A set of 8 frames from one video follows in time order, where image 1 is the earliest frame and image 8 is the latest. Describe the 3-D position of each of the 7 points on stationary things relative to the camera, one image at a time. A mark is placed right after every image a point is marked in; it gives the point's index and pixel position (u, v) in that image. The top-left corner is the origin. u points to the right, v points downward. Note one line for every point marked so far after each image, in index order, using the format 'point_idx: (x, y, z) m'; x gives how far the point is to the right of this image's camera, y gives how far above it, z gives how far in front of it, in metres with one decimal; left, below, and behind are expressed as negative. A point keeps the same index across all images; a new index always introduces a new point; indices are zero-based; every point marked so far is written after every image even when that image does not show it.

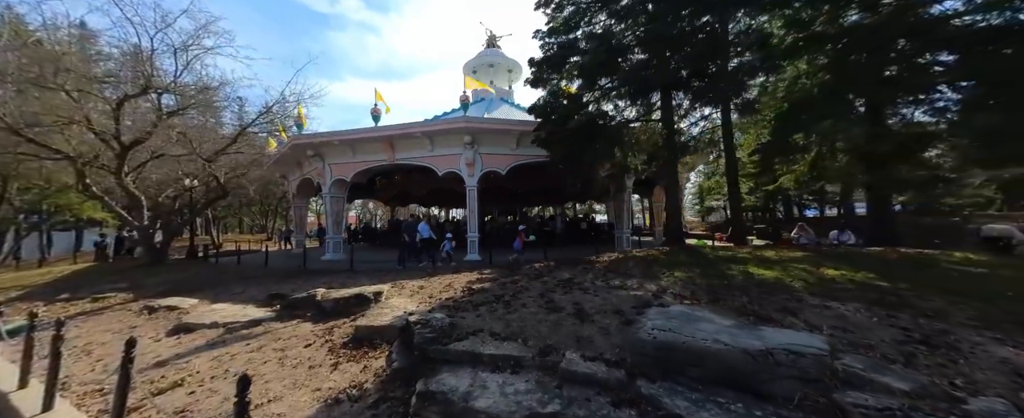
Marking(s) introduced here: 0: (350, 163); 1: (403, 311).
0: (-6.6, +1.9, +13.1) m
1: (-1.0, -1.0, +3.0) m
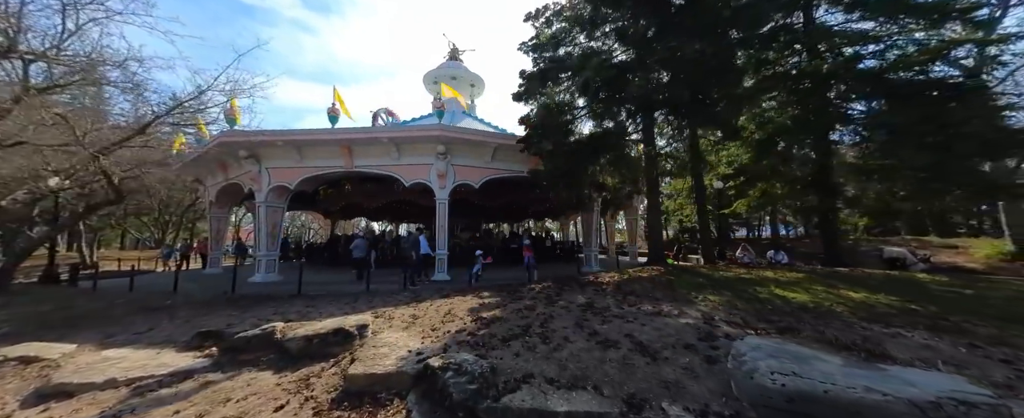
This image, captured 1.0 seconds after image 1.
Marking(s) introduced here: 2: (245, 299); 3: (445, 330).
0: (-8.0, +1.5, +11.5) m
1: (-0.8, -1.1, +2.4) m
2: (-5.0, -1.7, +5.9) m
3: (-0.6, -1.0, +2.7) m
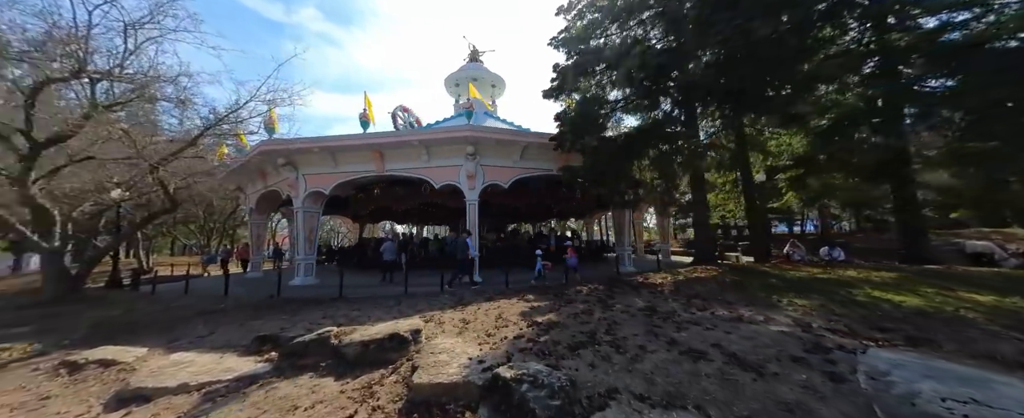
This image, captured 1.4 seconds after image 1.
0: (-7.0, +1.3, +11.9) m
1: (-0.4, -1.1, +2.3) m
2: (-4.3, -1.8, +6.0) m
3: (-0.1, -1.0, +2.6) m
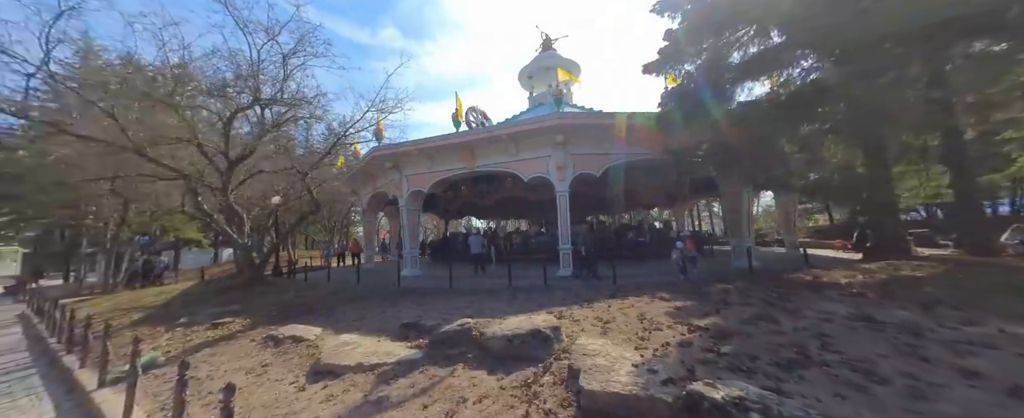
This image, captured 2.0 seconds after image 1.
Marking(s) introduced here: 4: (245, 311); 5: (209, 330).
0: (-3.5, +1.4, +12.9) m
1: (+0.7, -1.0, +2.0) m
2: (-2.2, -1.8, +6.6) m
3: (+1.0, -0.9, +2.2) m
4: (-6.4, -2.5, +7.7) m
5: (-6.0, -2.4, +6.4) m
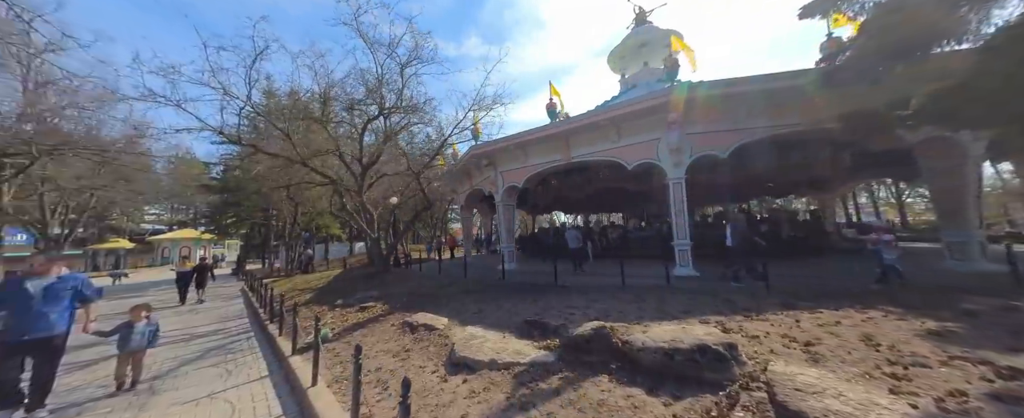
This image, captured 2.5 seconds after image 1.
0: (+0.6, +1.7, +12.9) m
1: (+1.6, -0.9, +1.4) m
2: (+0.2, -1.7, +6.6) m
3: (+2.0, -0.8, +1.5) m
4: (-3.6, -2.4, +8.8) m
5: (-3.6, -2.4, +7.5) m
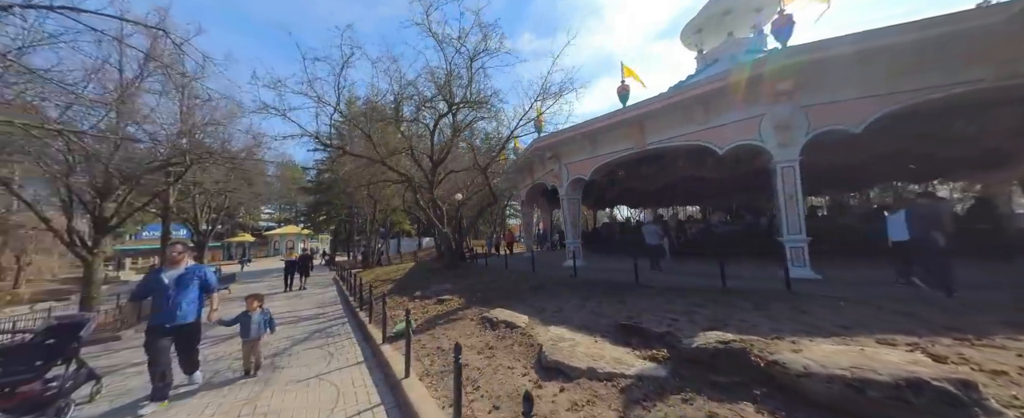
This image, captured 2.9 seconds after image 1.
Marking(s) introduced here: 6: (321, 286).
0: (+3.2, +1.9, +12.2) m
1: (+2.1, -0.8, +0.7) m
2: (+1.7, -1.5, +6.1) m
3: (+2.5, -0.7, +0.7) m
4: (-1.5, -2.3, +9.0) m
5: (-1.8, -2.3, +7.7) m
6: (-11.4, -4.6, +19.0) m
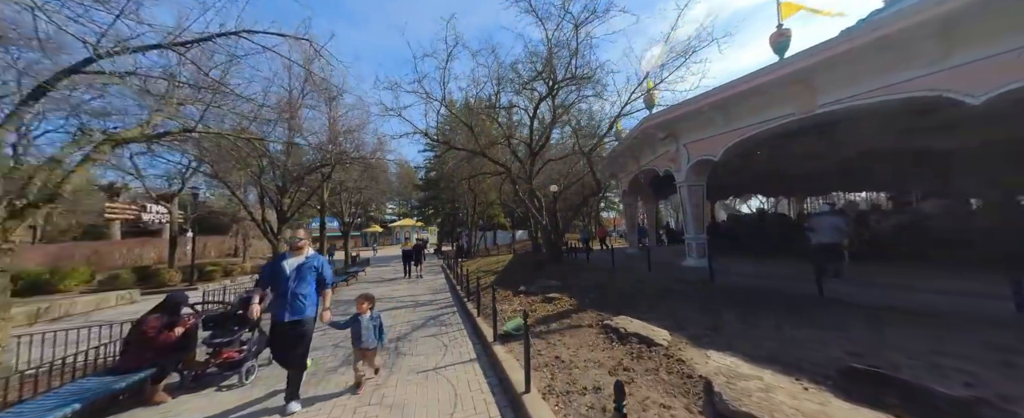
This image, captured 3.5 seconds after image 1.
0: (+6.8, +2.3, +9.9) m
1: (+2.6, -0.7, -0.8) m
2: (+3.7, -1.3, +4.6) m
3: (+2.9, -0.6, -0.8) m
4: (+1.4, -2.0, +8.3) m
5: (+0.8, -2.1, +7.1) m
6: (-5.2, -4.2, +20.7) m
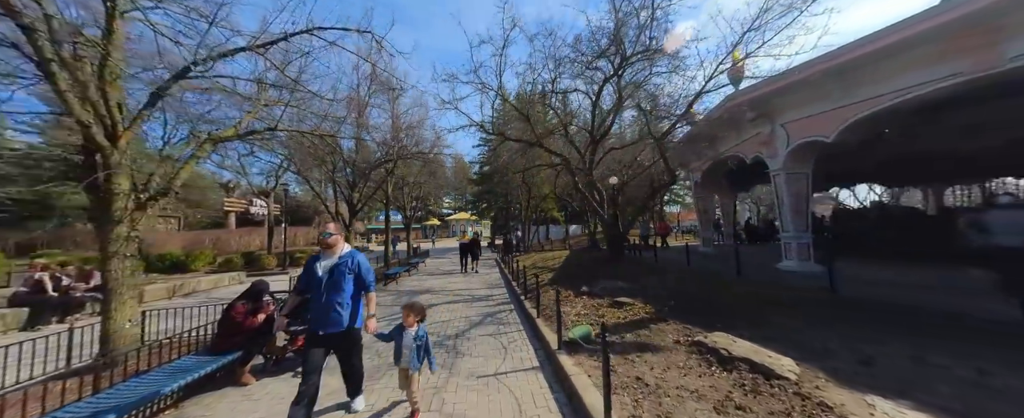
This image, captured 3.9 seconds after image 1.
0: (+8.5, +2.5, +8.0) m
1: (+2.5, -0.8, -1.7) m
2: (+4.5, -1.2, +3.3) m
3: (+2.9, -0.7, -1.9) m
4: (+2.9, -1.9, +7.4) m
5: (+2.1, -2.0, +6.3) m
6: (-1.6, -3.8, +20.7) m
